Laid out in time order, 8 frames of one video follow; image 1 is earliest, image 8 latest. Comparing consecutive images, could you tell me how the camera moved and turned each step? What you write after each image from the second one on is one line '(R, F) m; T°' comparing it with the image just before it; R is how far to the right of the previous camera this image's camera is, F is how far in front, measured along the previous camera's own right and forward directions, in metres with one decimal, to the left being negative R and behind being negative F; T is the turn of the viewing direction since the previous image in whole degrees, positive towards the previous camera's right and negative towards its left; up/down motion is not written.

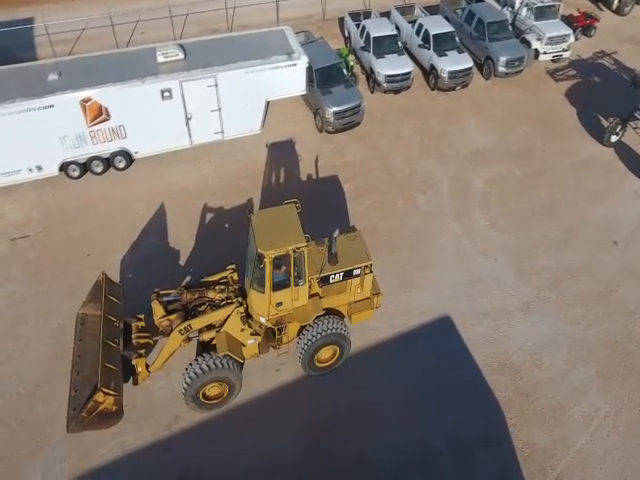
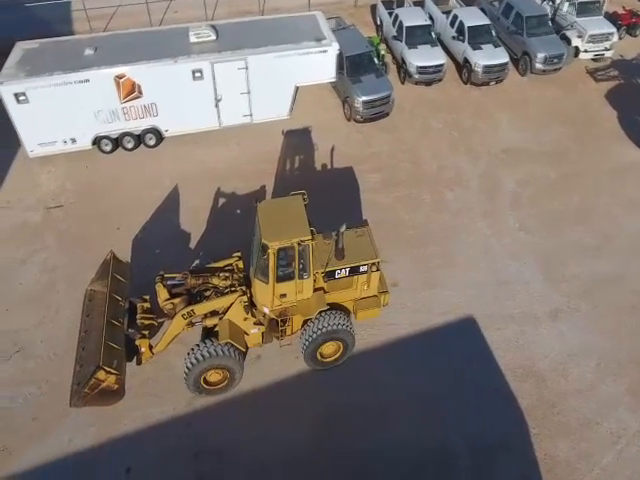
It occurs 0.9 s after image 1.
(-2.4, +0.2) m; -1°
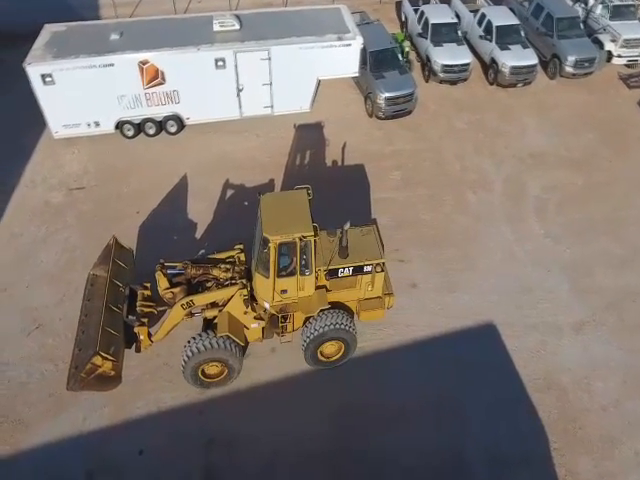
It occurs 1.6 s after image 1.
(-1.6, +0.2) m; -1°
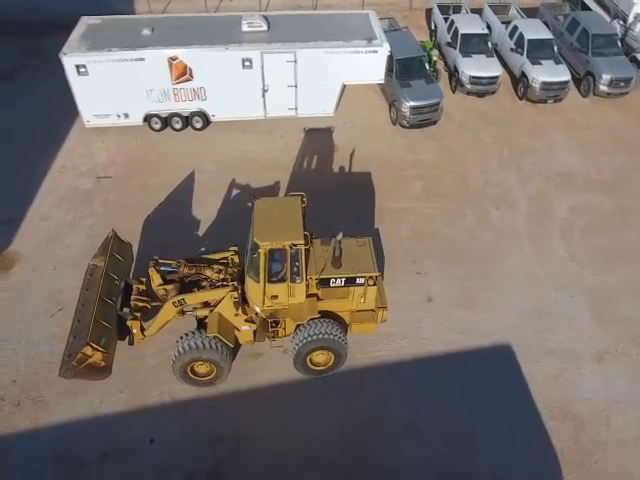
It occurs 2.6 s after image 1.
(-1.4, 0.0) m; -1°
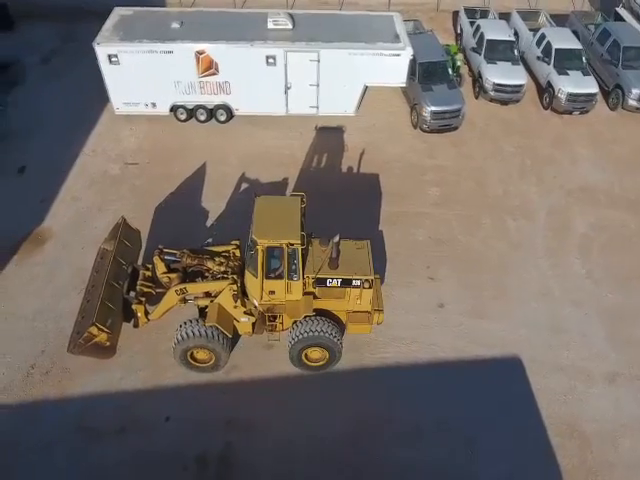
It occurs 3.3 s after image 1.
(-1.3, -0.2) m; -1°
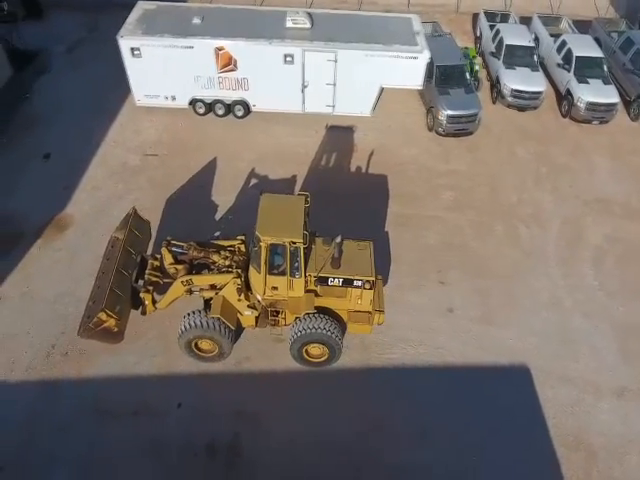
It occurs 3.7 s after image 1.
(-1.0, -0.1) m; -1°
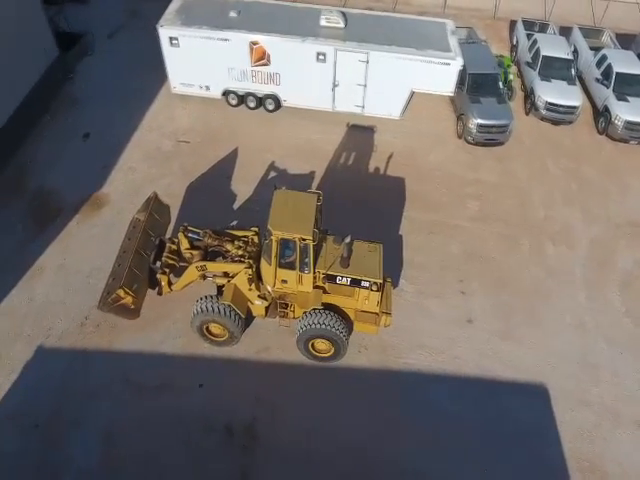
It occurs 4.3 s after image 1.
(-2.0, -0.1) m; -1°
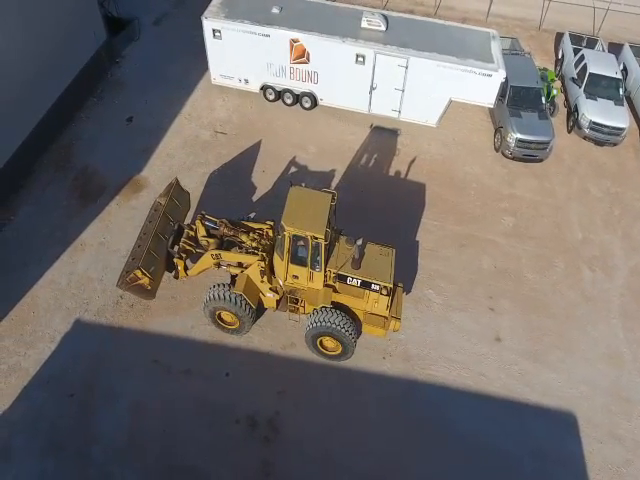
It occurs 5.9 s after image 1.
(-2.6, 0.0) m; -1°
